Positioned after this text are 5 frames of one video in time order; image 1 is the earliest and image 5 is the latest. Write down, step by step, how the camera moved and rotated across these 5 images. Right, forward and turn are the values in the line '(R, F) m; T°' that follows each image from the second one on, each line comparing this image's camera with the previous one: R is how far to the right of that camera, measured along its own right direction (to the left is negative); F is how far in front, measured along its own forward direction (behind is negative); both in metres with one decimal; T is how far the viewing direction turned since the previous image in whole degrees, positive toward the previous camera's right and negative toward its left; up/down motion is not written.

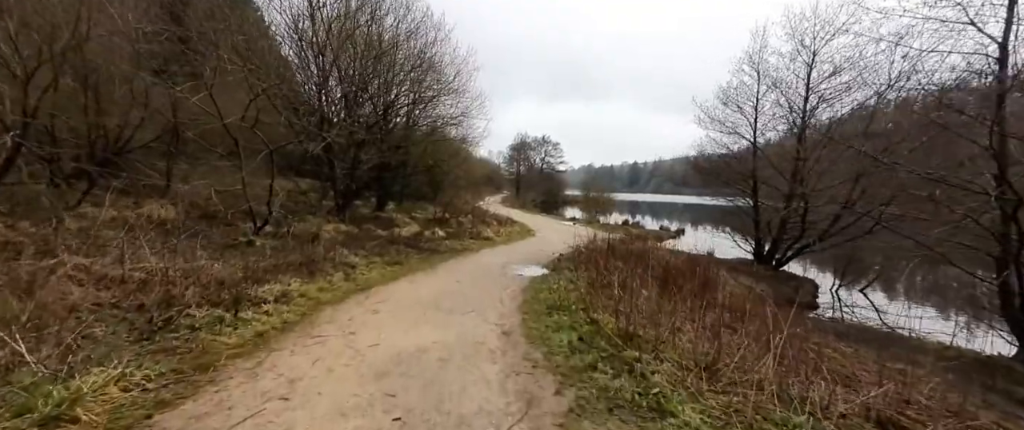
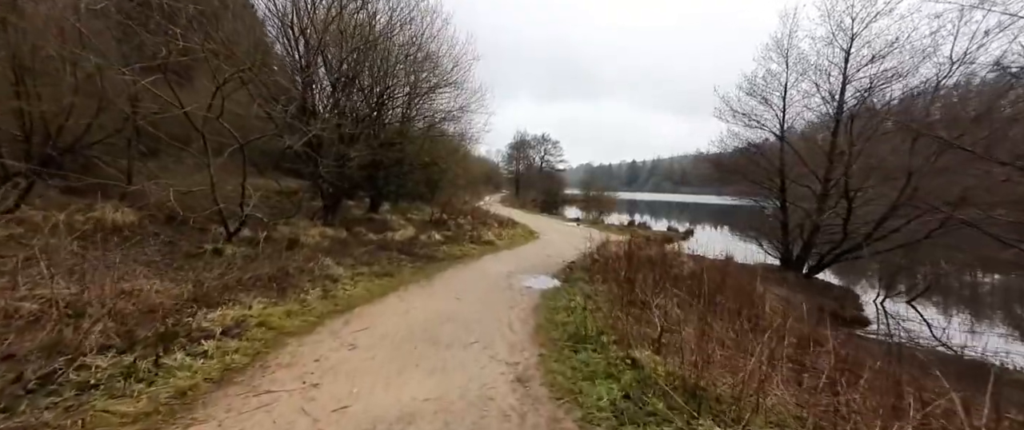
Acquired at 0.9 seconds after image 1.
(-0.2, +1.3) m; 0°
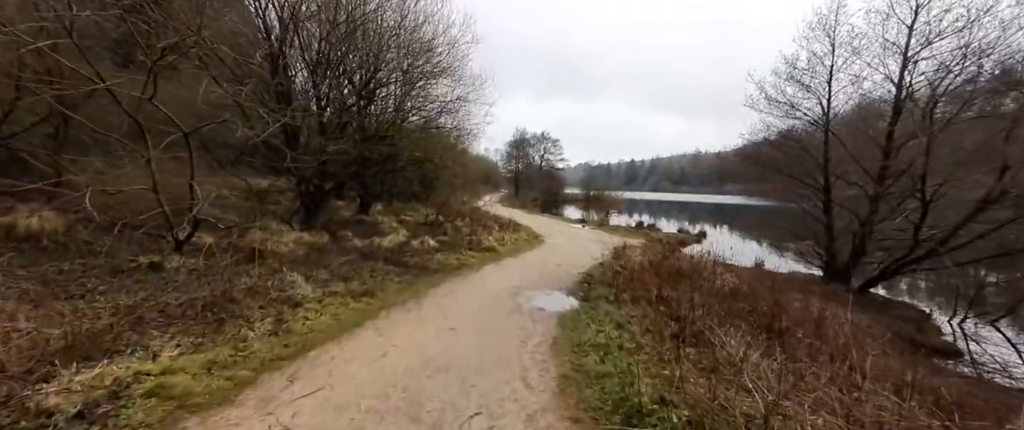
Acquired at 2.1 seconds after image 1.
(-0.2, +1.7) m; 0°
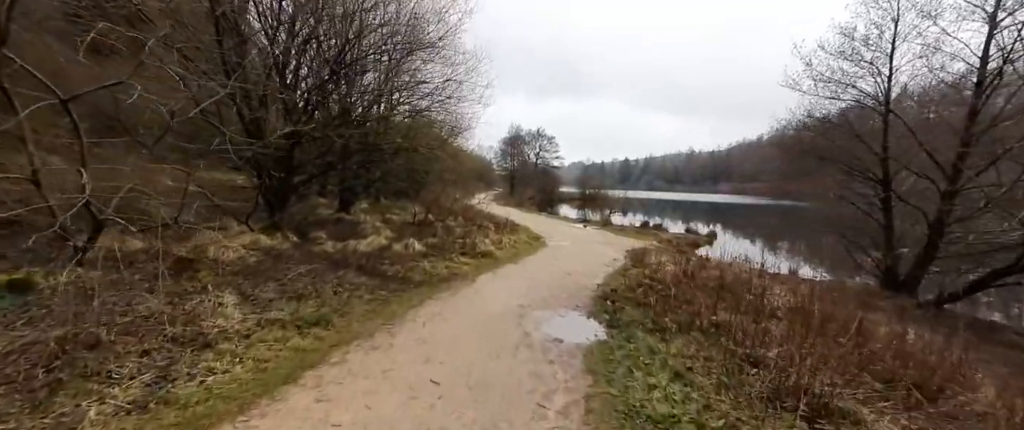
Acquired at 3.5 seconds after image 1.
(-0.2, +1.9) m; +1°
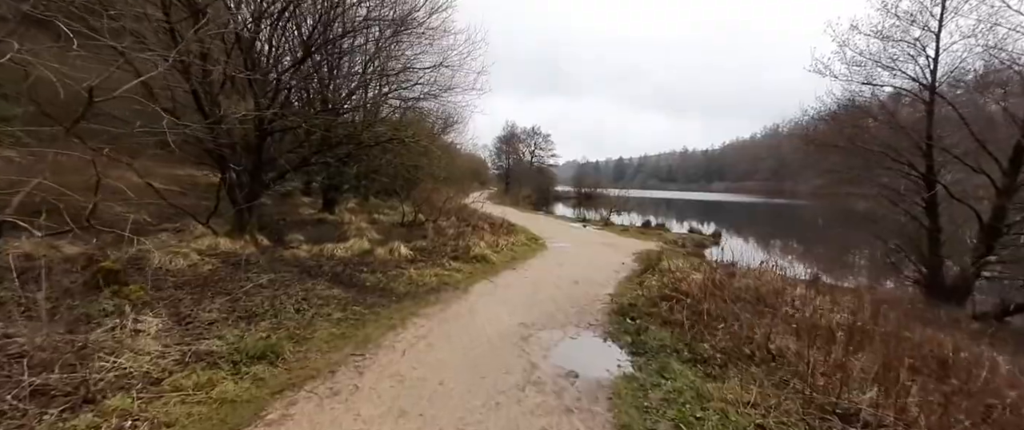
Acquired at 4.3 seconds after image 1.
(-0.1, +1.2) m; +1°
